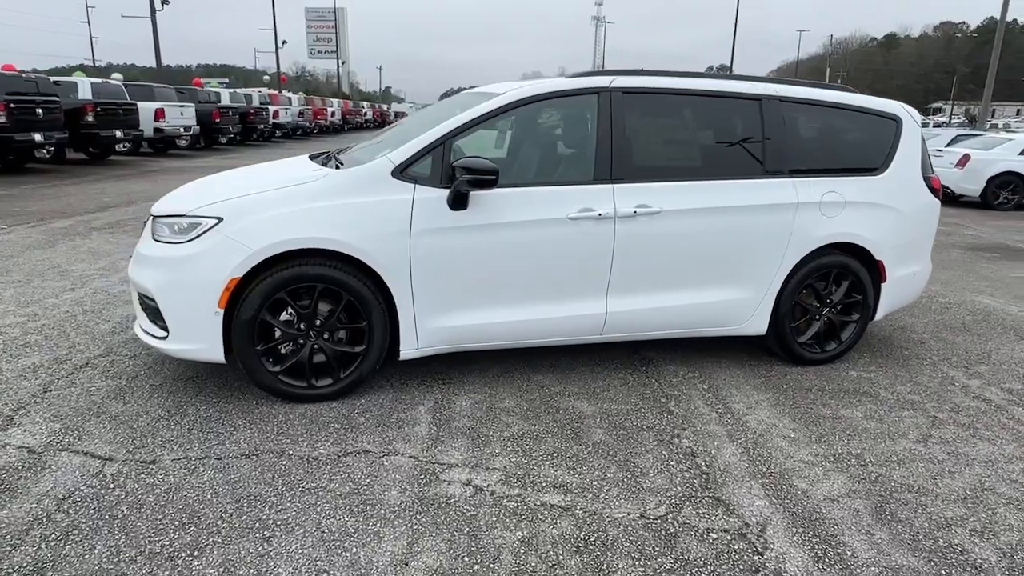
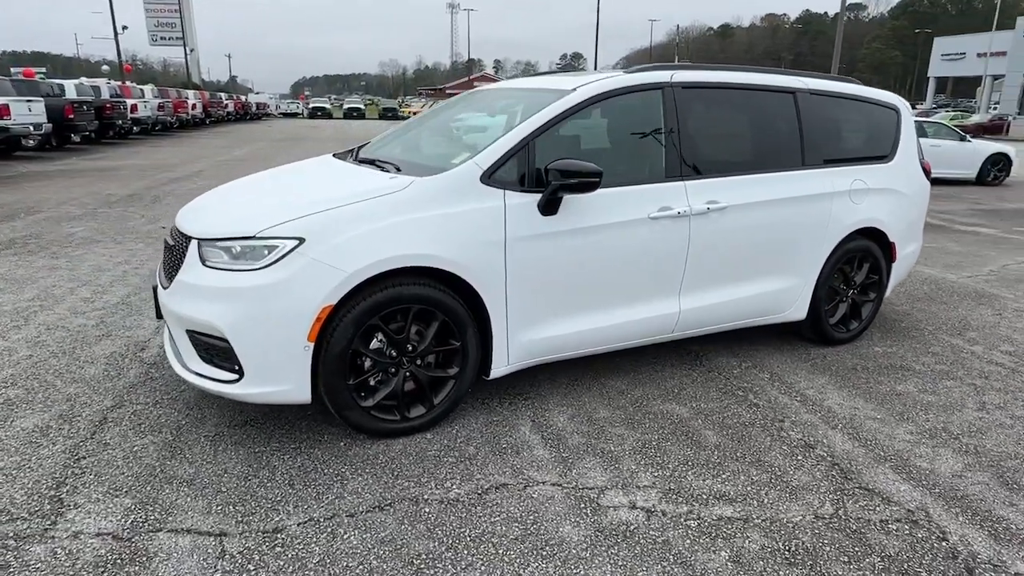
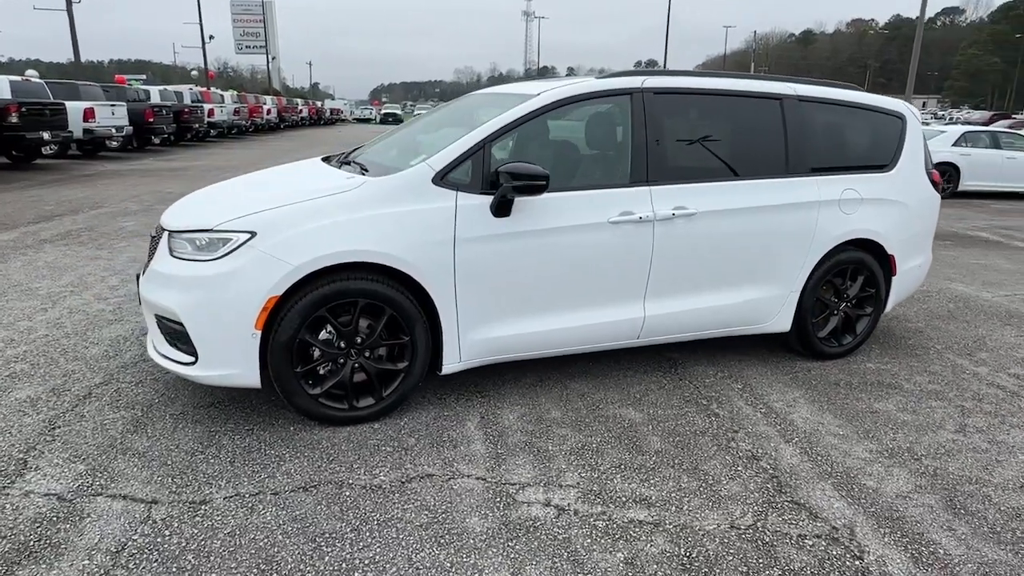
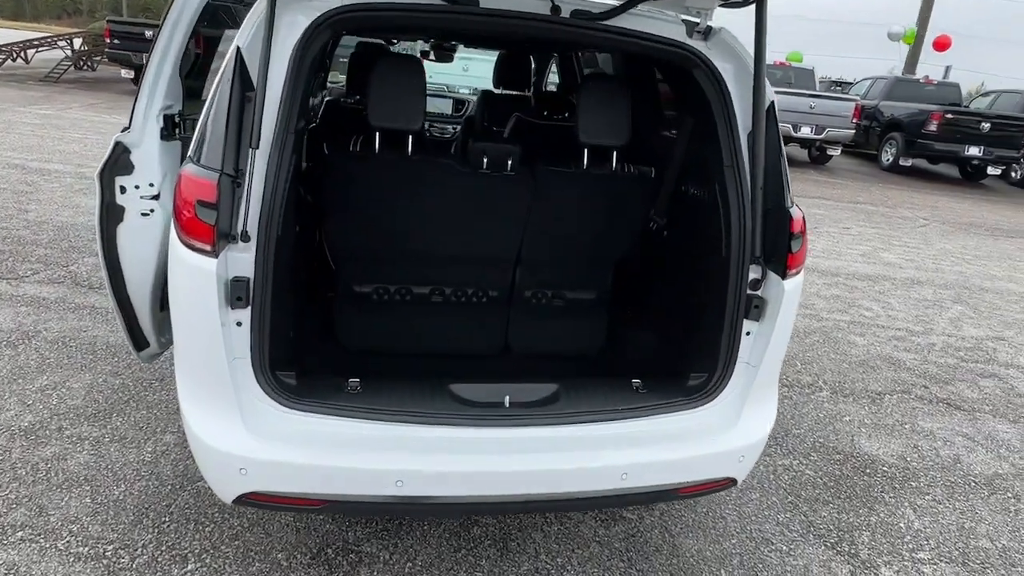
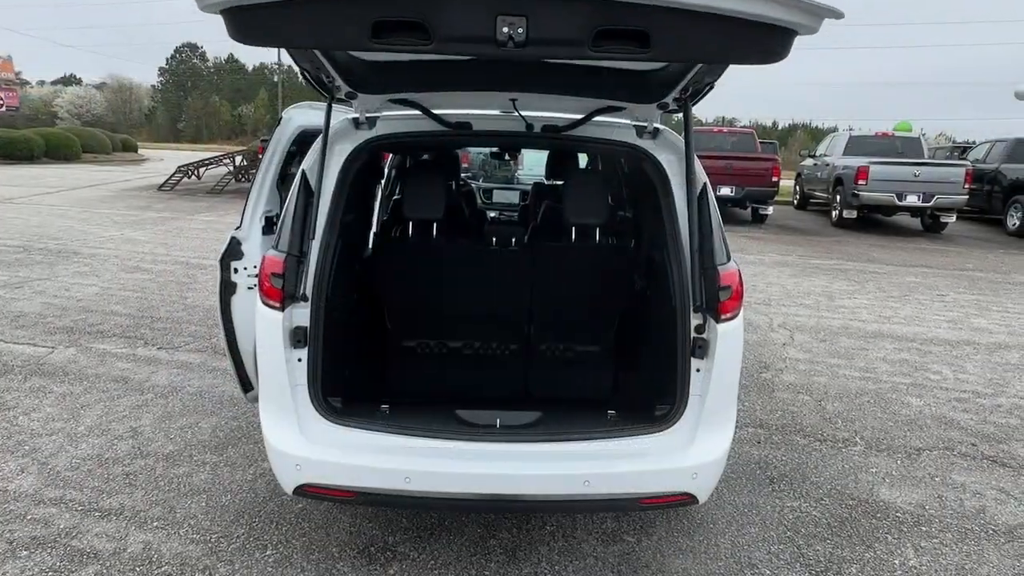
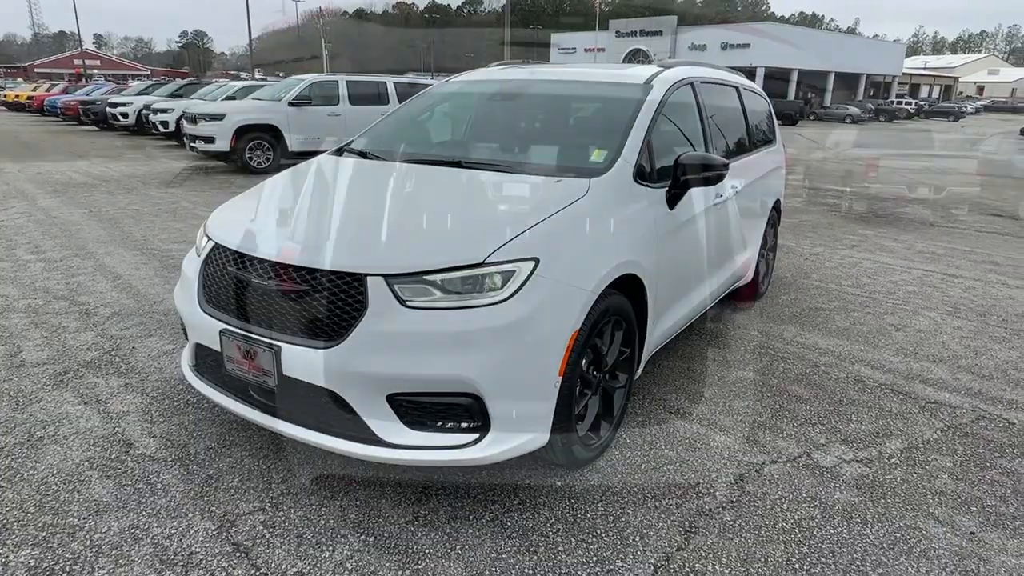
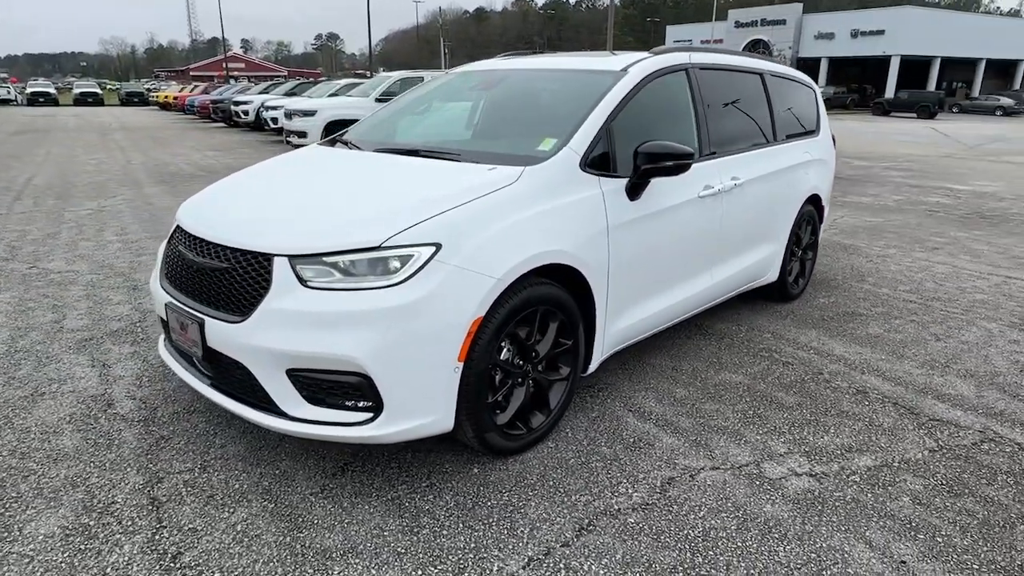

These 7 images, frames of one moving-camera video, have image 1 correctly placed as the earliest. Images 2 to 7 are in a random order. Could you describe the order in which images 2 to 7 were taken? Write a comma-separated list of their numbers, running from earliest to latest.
3, 2, 7, 6, 5, 4
